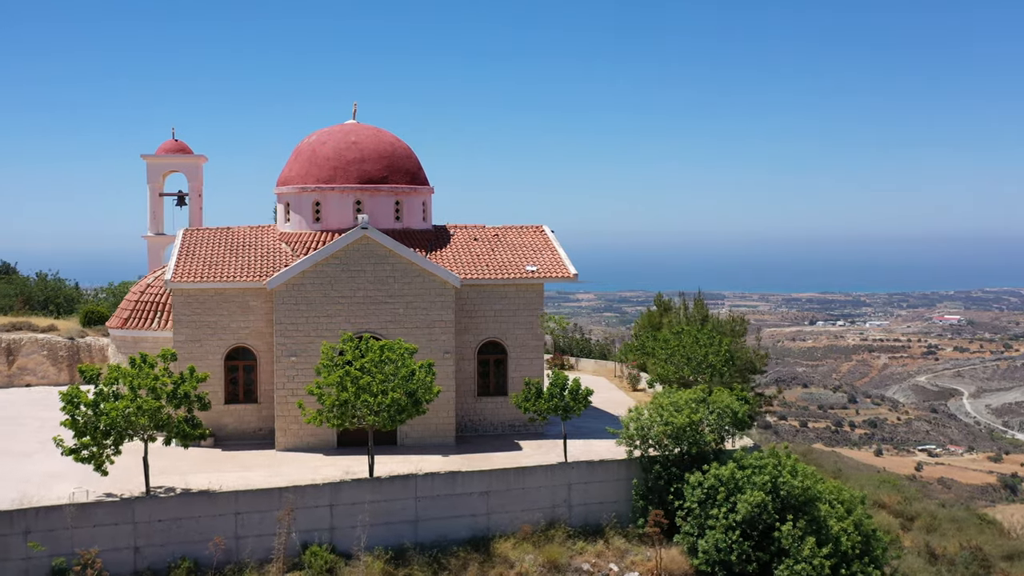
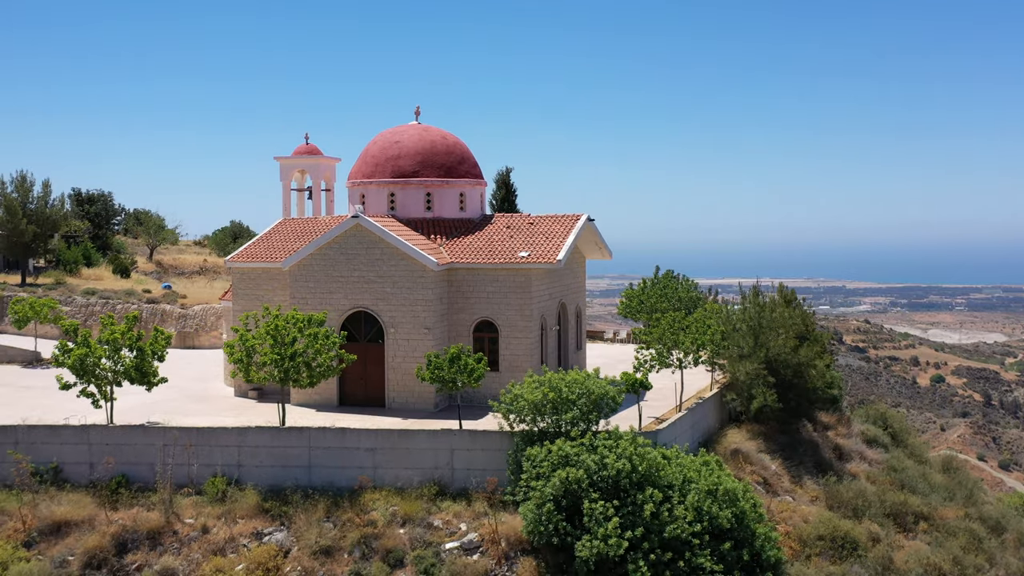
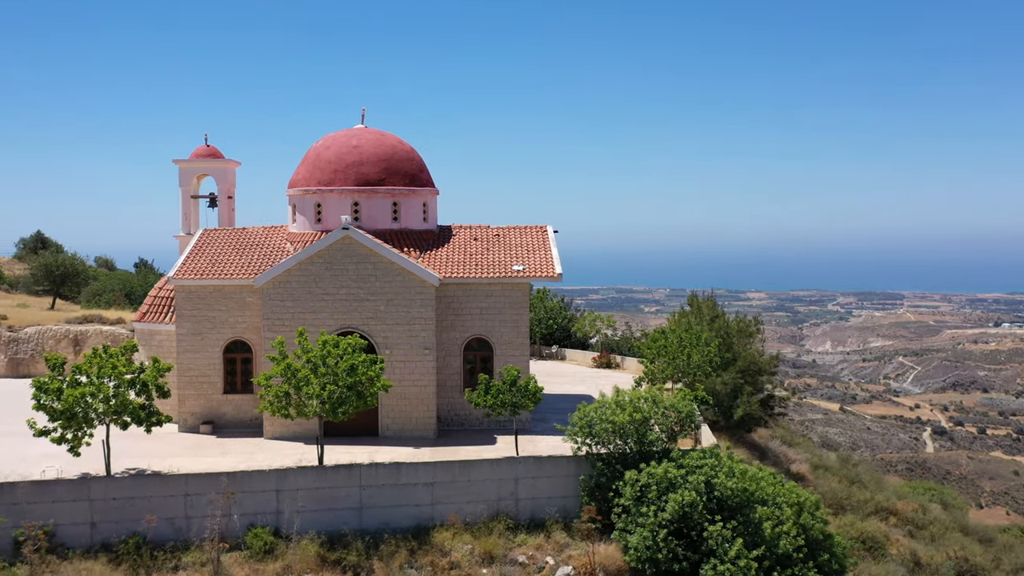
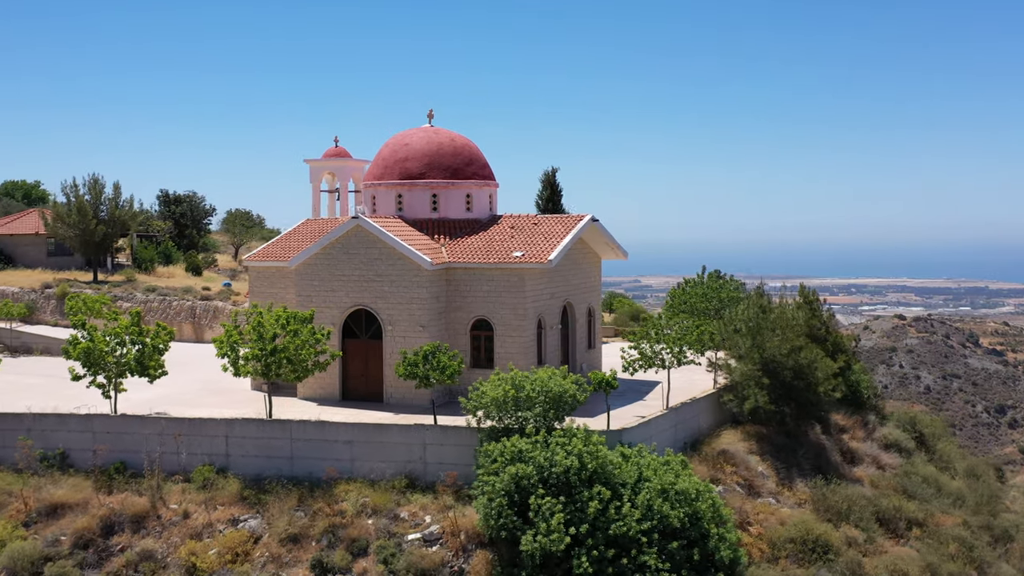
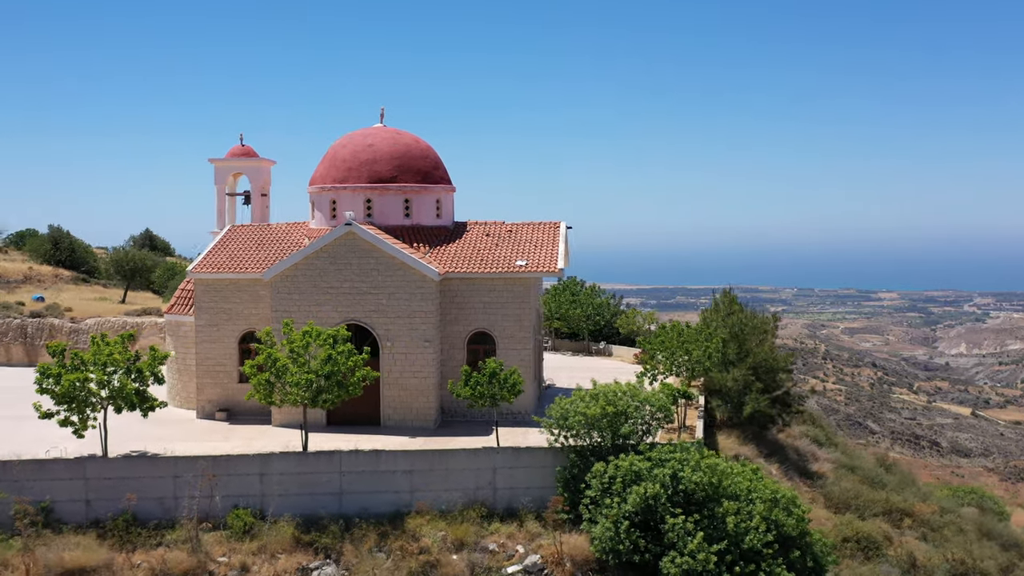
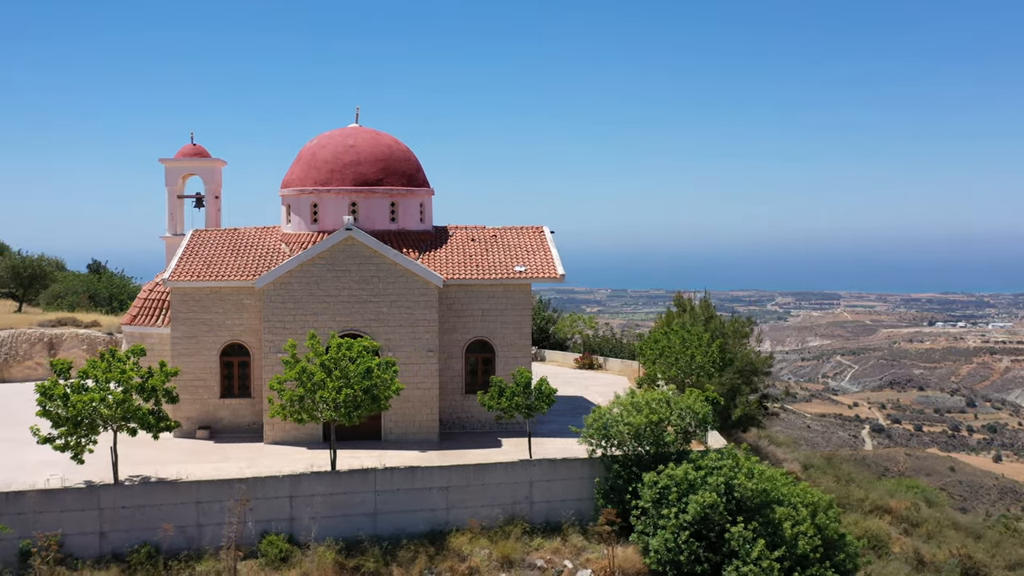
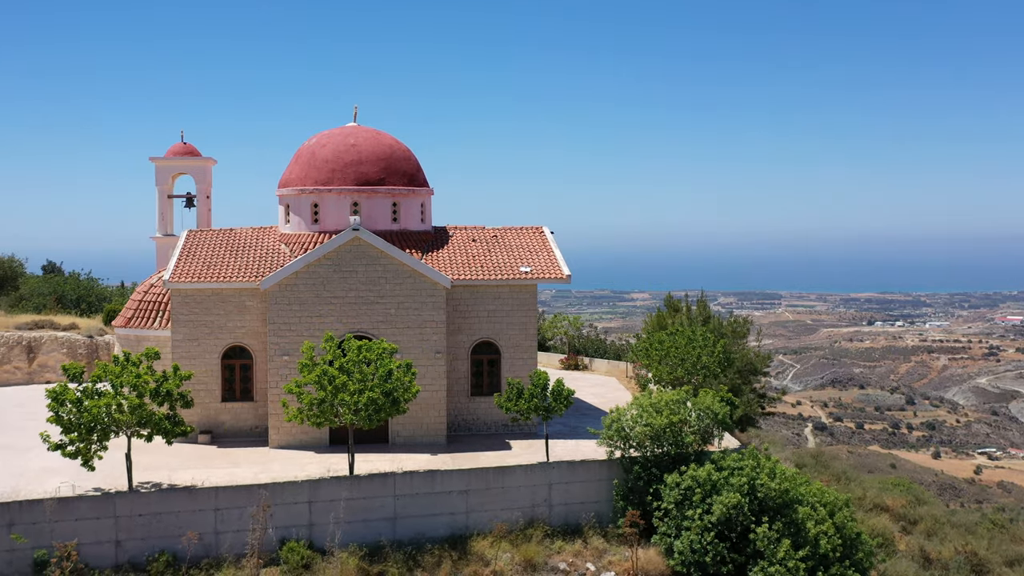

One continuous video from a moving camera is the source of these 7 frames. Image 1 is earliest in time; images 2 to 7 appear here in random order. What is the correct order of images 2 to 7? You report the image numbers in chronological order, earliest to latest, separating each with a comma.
7, 6, 3, 5, 2, 4
